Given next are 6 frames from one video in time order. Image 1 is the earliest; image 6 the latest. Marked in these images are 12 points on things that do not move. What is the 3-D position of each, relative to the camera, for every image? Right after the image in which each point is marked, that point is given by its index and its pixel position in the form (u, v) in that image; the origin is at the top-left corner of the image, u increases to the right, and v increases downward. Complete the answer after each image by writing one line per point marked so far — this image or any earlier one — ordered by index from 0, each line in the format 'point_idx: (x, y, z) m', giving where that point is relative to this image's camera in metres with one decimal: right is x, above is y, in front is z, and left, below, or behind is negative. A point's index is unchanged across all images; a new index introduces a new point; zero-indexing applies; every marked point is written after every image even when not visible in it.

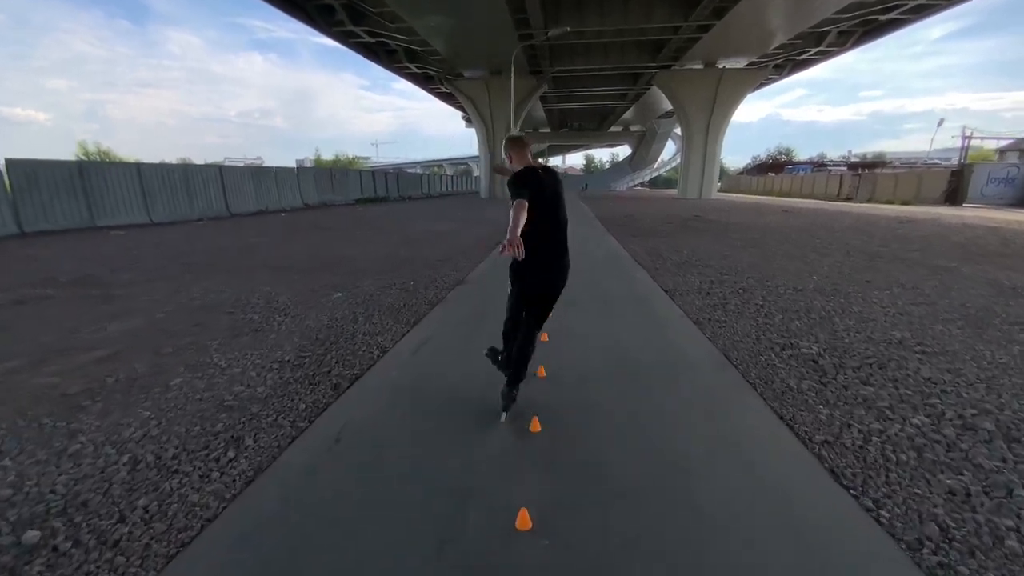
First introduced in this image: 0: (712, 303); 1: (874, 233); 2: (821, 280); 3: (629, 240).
0: (+2.6, -0.2, +5.6) m
1: (+11.3, +1.7, +13.7) m
2: (+4.9, +0.1, +6.9) m
3: (+3.0, +1.2, +11.2) m
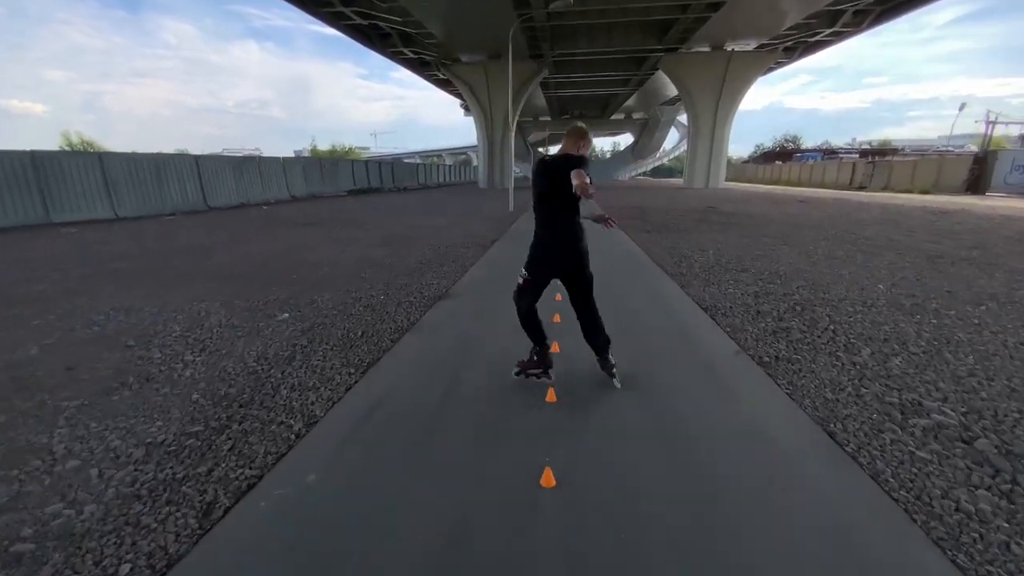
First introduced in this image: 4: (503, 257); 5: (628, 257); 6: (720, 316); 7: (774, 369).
0: (+2.5, -0.4, +4.3) m
1: (+11.2, +1.7, +12.3) m
2: (+4.8, 0.0, +5.6) m
3: (+2.9, +1.2, +9.9) m
4: (-0.1, +0.5, +7.4) m
5: (+2.0, +0.6, +7.8) m
6: (+2.2, -0.3, +4.5) m
7: (+2.0, -0.6, +3.3) m
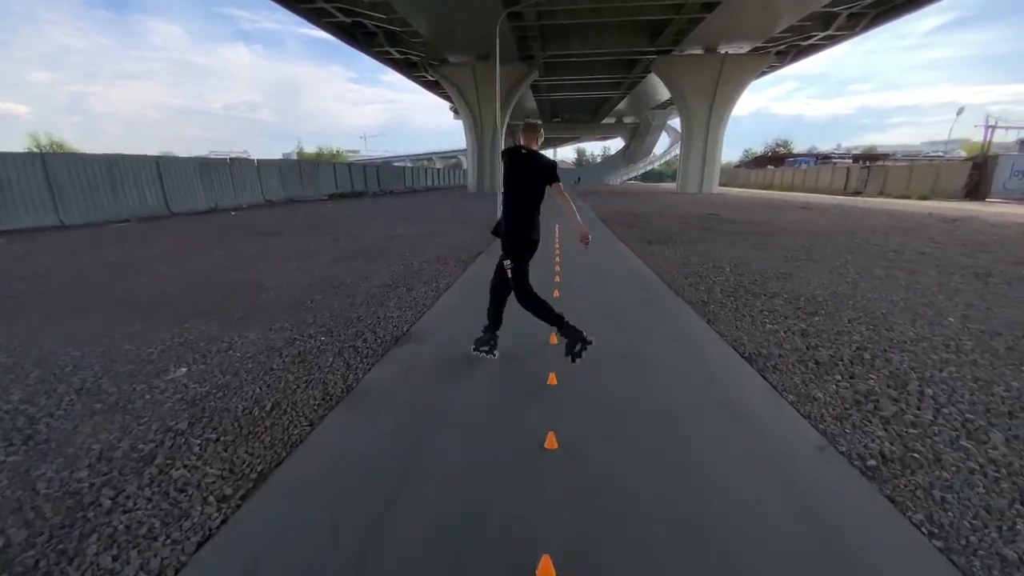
0: (+2.3, -0.7, +3.2) m
1: (+10.9, +1.3, +11.4) m
2: (+4.6, -0.4, +4.5) m
3: (+2.6, +0.8, +8.8) m
4: (-0.3, +0.1, +6.2) m
5: (+1.8, +0.2, +6.7) m
6: (+2.0, -0.6, +3.3) m
7: (+1.9, -1.0, +2.2) m
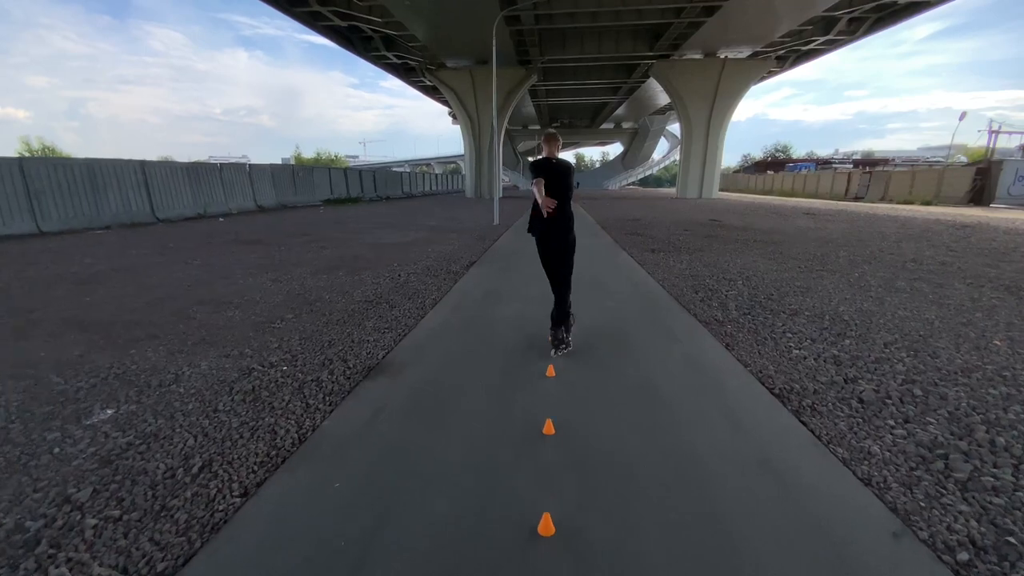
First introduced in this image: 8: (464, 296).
0: (+2.3, -0.9, +2.7) m
1: (+10.8, +1.1, +10.9) m
2: (+4.6, -0.5, +4.0) m
3: (+2.6, +0.6, +8.3) m
4: (-0.4, -0.1, +5.7) m
5: (+1.7, 0.0, +6.2) m
6: (+1.9, -0.8, +2.8) m
7: (+1.8, -1.1, +1.6) m
8: (-0.6, -0.1, +5.5) m
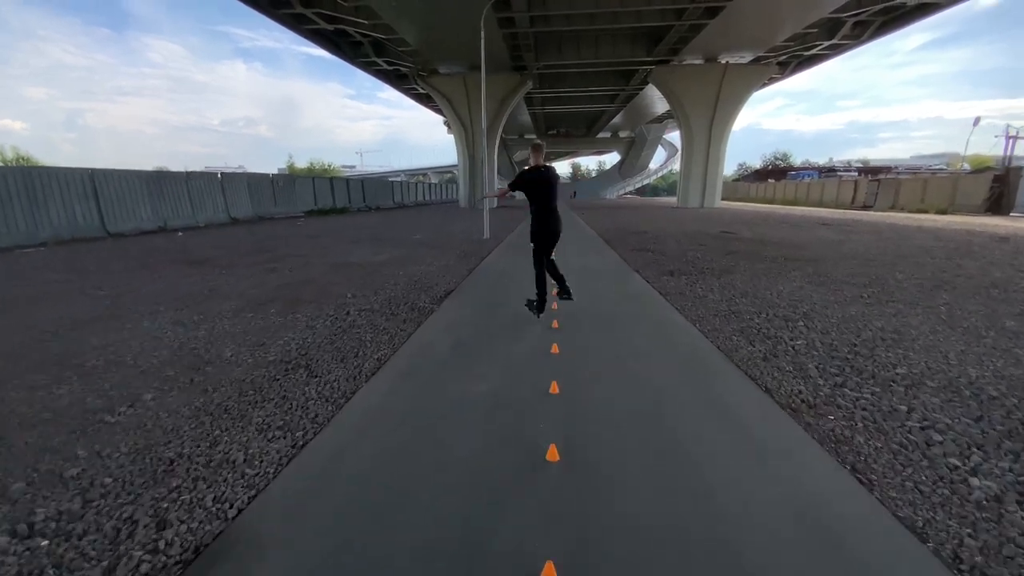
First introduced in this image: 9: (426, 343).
0: (+2.1, -1.3, +1.0) m
1: (+10.6, +0.6, +9.3) m
2: (+4.4, -0.9, +2.4) m
3: (+2.4, 0.0, +6.7) m
4: (-0.6, -0.5, +4.1) m
5: (+1.6, -0.4, +4.6) m
6: (+1.8, -1.2, +1.2) m
7: (+1.7, -1.5, 0.0) m
8: (-0.8, -0.6, +3.9) m
9: (-0.8, -0.5, +4.2) m
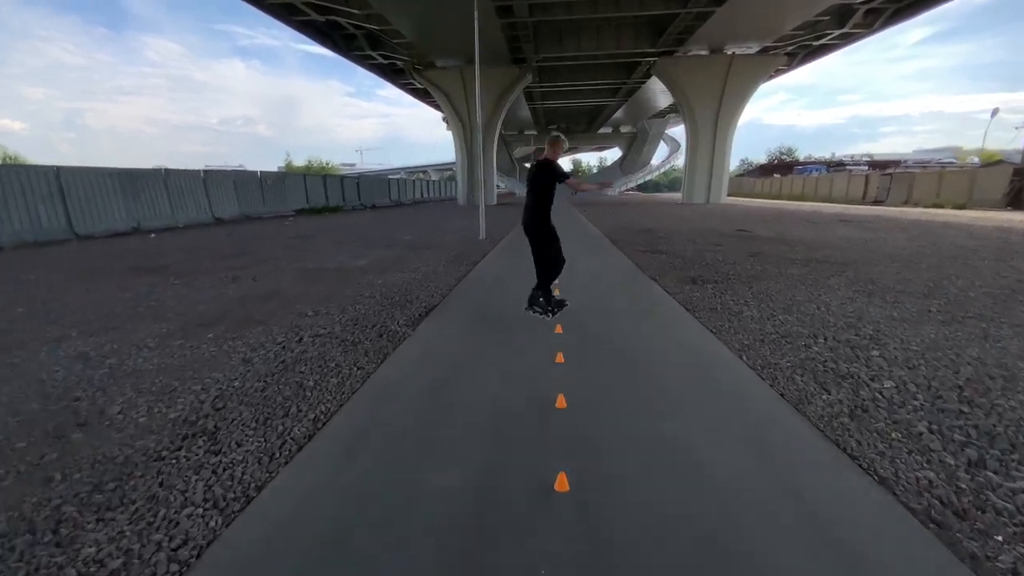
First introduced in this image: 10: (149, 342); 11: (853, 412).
0: (+2.1, -1.4, 0.0) m
1: (+10.5, +0.5, +8.3) m
2: (+4.3, -1.1, +1.4) m
3: (+2.3, -0.1, +5.7) m
4: (-0.7, -0.7, +3.0) m
5: (+1.5, -0.6, +3.5) m
6: (+1.7, -1.4, +0.2) m
7: (+1.6, -1.7, -1.0) m
8: (-0.8, -0.8, +2.9) m
9: (-0.9, -0.7, +3.1) m
10: (-3.4, -0.5, +4.0) m
11: (+2.1, -0.8, +2.8) m
